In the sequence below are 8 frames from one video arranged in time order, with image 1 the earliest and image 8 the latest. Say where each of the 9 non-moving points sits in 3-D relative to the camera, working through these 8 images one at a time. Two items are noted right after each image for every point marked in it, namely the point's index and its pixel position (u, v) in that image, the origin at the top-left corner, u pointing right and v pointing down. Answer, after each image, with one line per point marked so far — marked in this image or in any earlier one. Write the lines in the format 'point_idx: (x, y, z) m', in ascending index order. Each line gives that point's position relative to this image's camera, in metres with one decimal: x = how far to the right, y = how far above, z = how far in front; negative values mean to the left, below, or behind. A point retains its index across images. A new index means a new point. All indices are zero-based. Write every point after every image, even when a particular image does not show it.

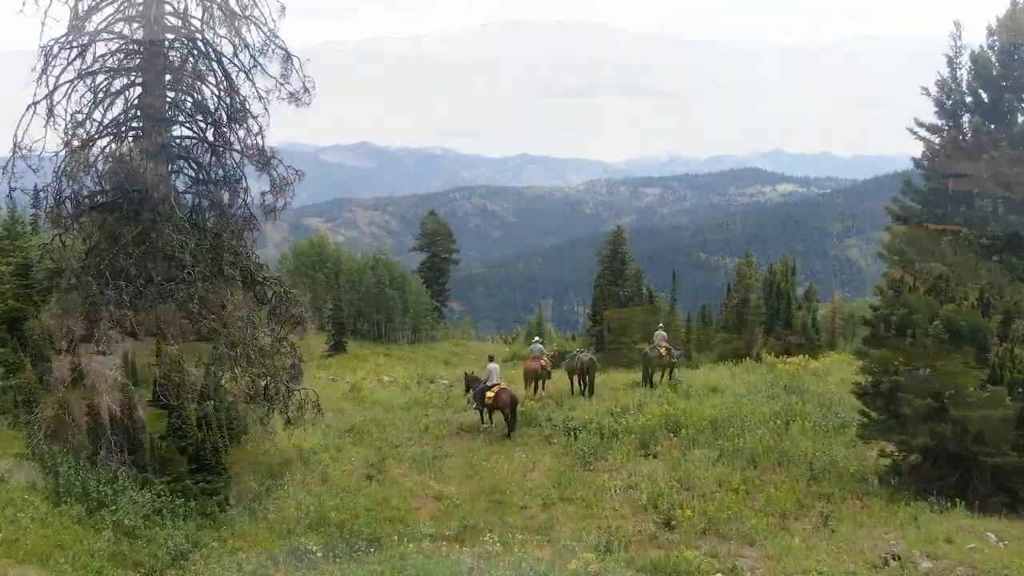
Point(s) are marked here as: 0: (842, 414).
0: (+7.6, -2.9, +15.7) m
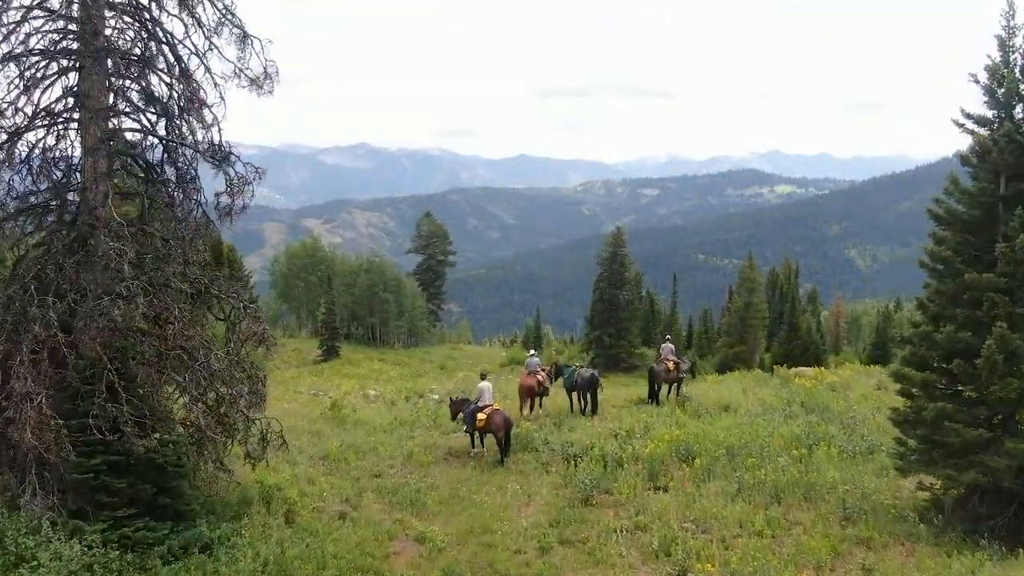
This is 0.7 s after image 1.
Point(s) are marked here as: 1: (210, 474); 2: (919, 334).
0: (+7.5, -3.1, +14.2) m
1: (-4.5, -2.8, +10.0) m
2: (+6.5, -0.7, +10.8) m
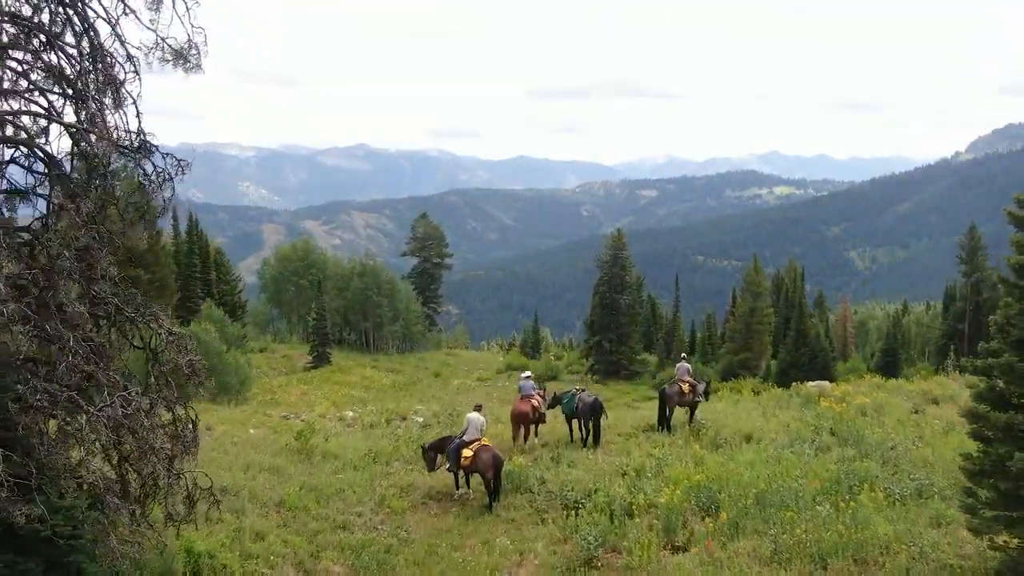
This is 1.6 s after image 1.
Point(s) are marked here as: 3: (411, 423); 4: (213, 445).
0: (+7.3, -3.4, +12.3) m
1: (-4.7, -3.1, +8.0) m
2: (+6.3, -1.0, +8.8) m
3: (-2.7, -3.6, +18.1) m
4: (-6.2, -3.3, +14.3) m
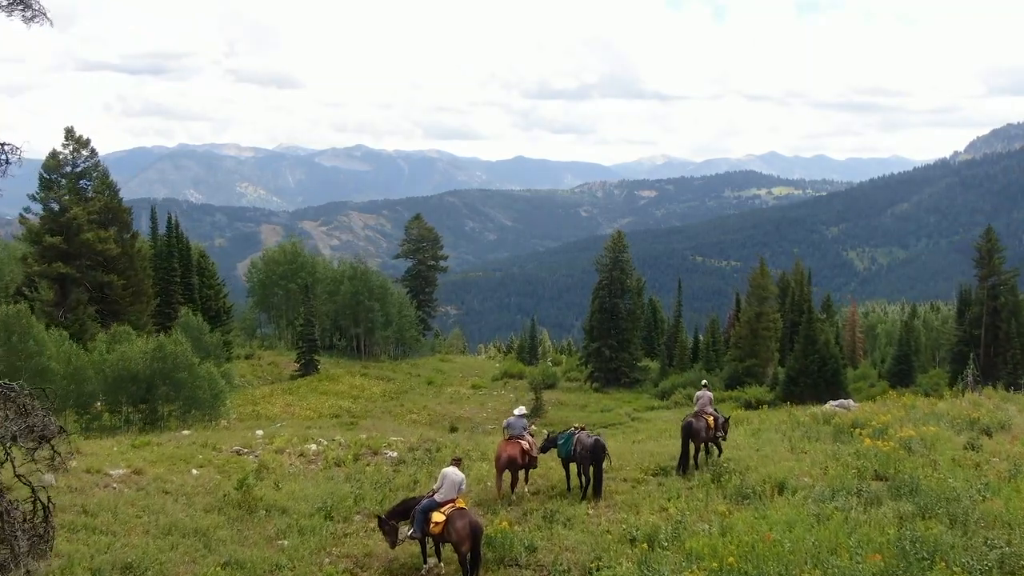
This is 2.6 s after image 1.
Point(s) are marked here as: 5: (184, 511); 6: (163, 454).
0: (+7.1, -3.7, +9.9) m
1: (-4.9, -3.4, +5.6) m
2: (+6.0, -1.3, +6.4) m
3: (-3.0, -3.9, +15.7) m
4: (-6.5, -3.7, +11.9) m
5: (-5.5, -3.8, +11.4) m
6: (-7.8, -3.7, +15.2) m
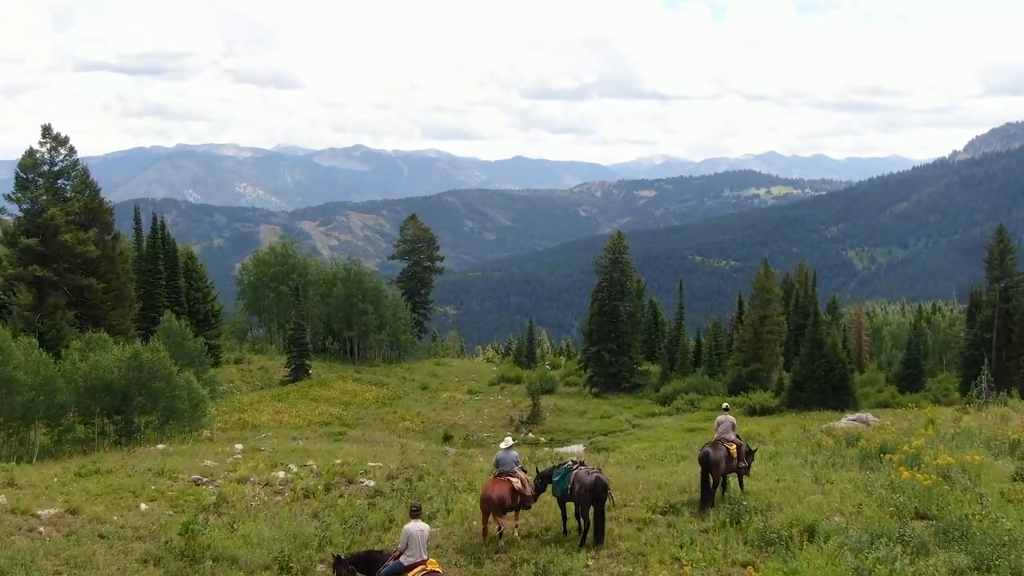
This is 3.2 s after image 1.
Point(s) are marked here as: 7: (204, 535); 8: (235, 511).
0: (+6.9, -3.9, +8.2) m
1: (-5.1, -3.6, +4.0) m
2: (+5.8, -1.5, +4.8) m
3: (-3.2, -4.1, +14.1) m
4: (-6.7, -3.9, +10.2) m
5: (-5.7, -4.0, +9.8) m
6: (-8.0, -3.9, +13.5) m
7: (-4.9, -3.9, +11.0) m
8: (-5.1, -4.0, +12.4) m
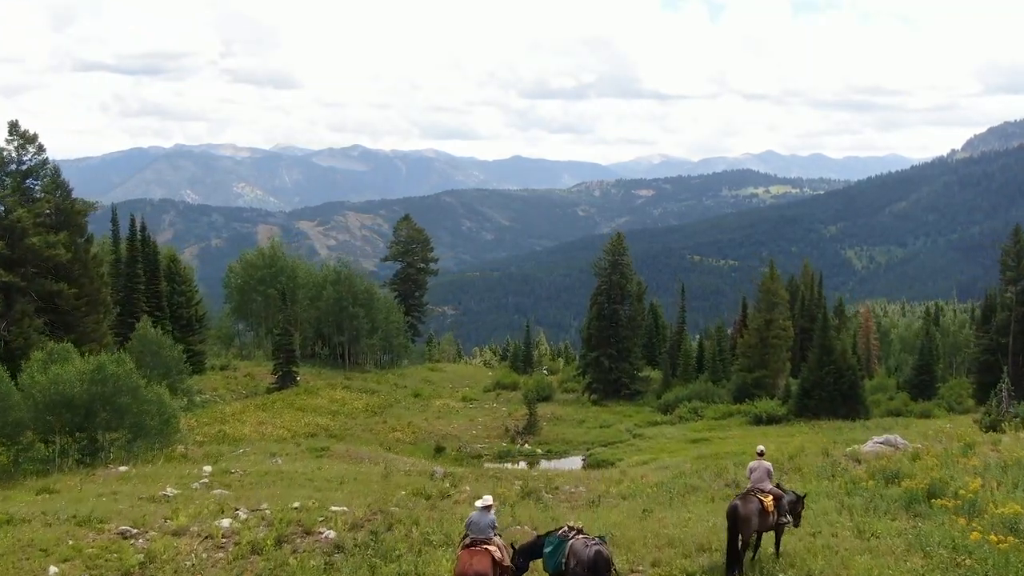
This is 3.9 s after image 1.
0: (+6.6, -4.2, +6.1) m
1: (-5.4, -3.9, +1.8) m
2: (+5.6, -1.8, +2.7) m
3: (-3.4, -4.4, +11.9) m
4: (-6.9, -4.2, +8.1) m
5: (-5.9, -4.3, +7.7) m
6: (-8.3, -4.2, +11.4) m
7: (-5.1, -4.2, +8.9) m
8: (-5.3, -4.3, +10.2) m
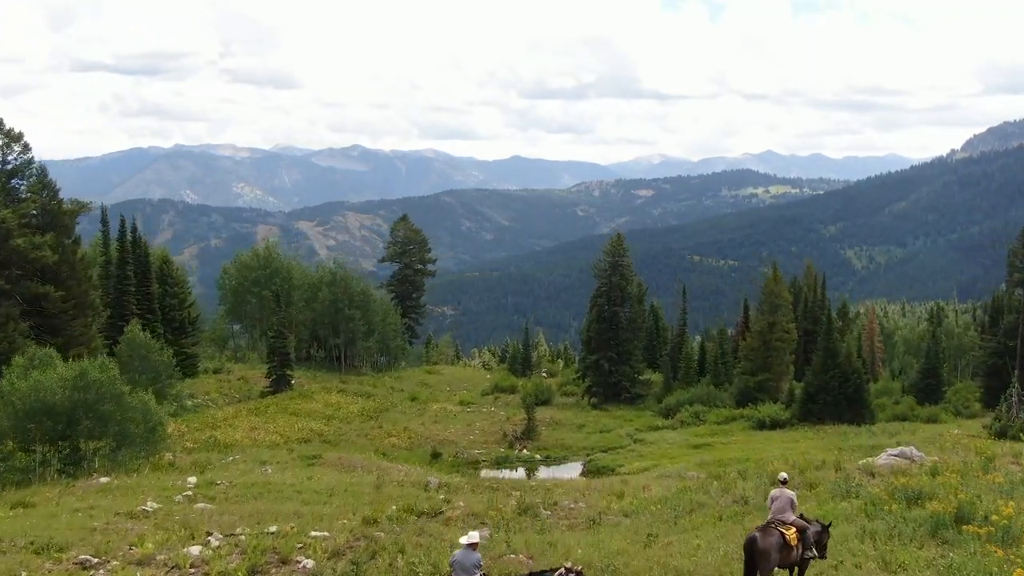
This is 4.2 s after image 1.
0: (+6.5, -4.3, +5.2) m
1: (-5.4, -4.0, +0.9) m
2: (+5.5, -1.9, +1.7) m
3: (-3.5, -4.6, +11.0) m
4: (-7.0, -4.3, +7.1) m
5: (-6.0, -4.4, +6.7) m
6: (-8.4, -4.3, +10.4) m
7: (-5.2, -4.4, +7.9) m
8: (-5.4, -4.5, +9.3) m
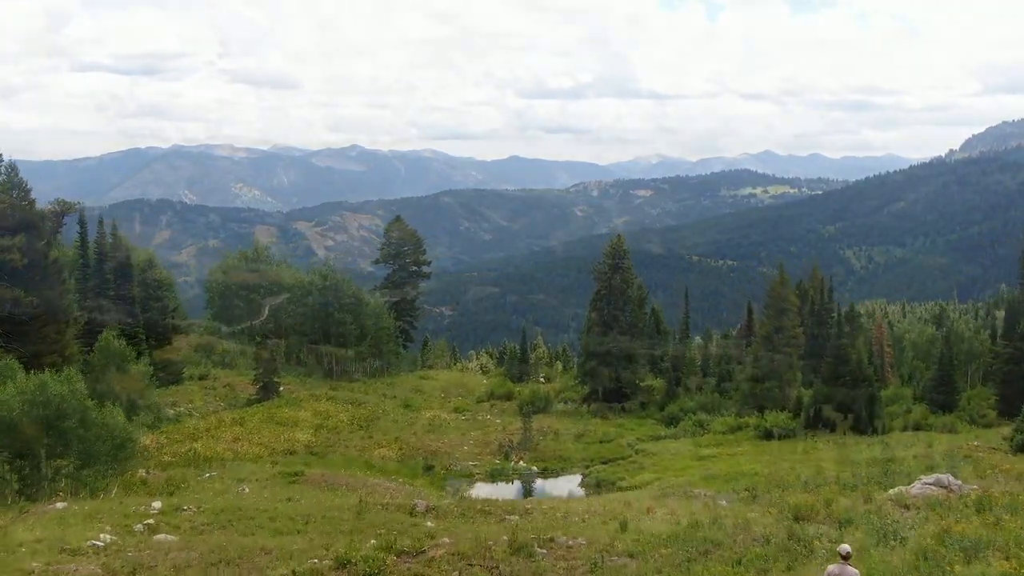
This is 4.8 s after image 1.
0: (+6.4, -4.5, +3.3) m
1: (-5.6, -4.3, -1.0) m
2: (+5.3, -2.2, -0.2) m
3: (-3.7, -4.8, +9.1) m
4: (-7.2, -4.6, +5.2) m
5: (-6.2, -4.6, +4.8) m
6: (-8.5, -4.6, +8.5) m
7: (-5.4, -4.6, +6.0) m
8: (-5.6, -4.7, +7.4) m
